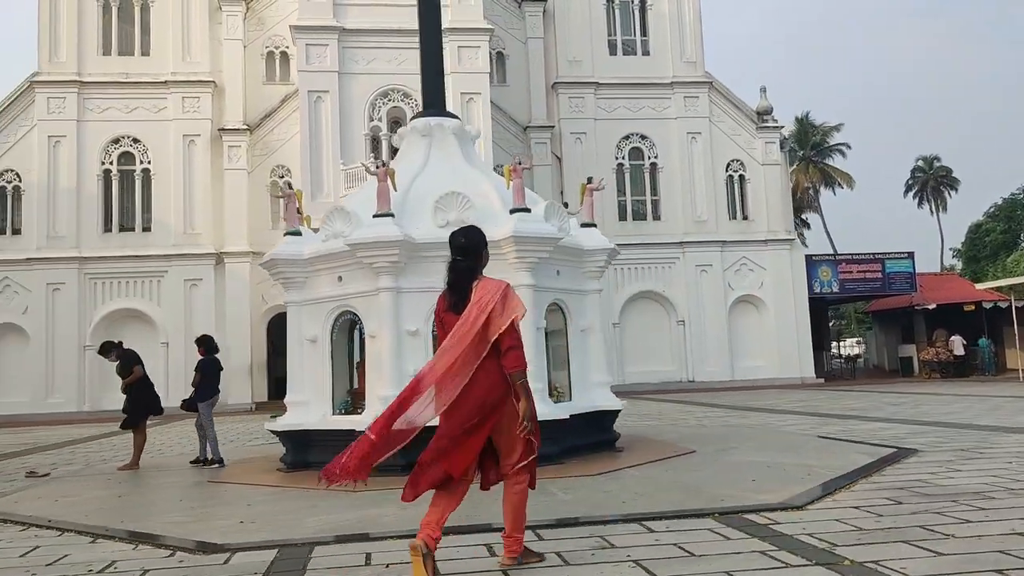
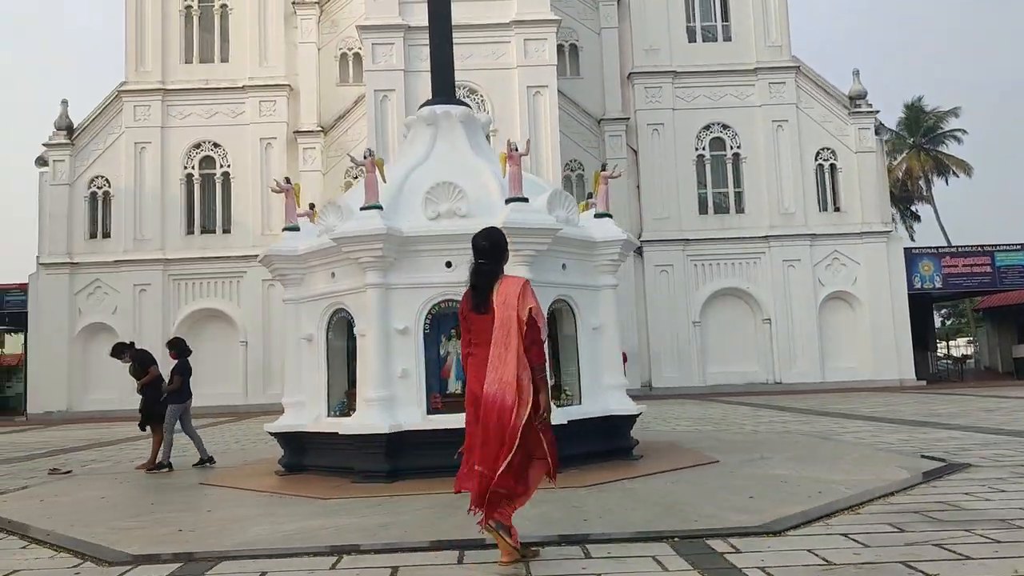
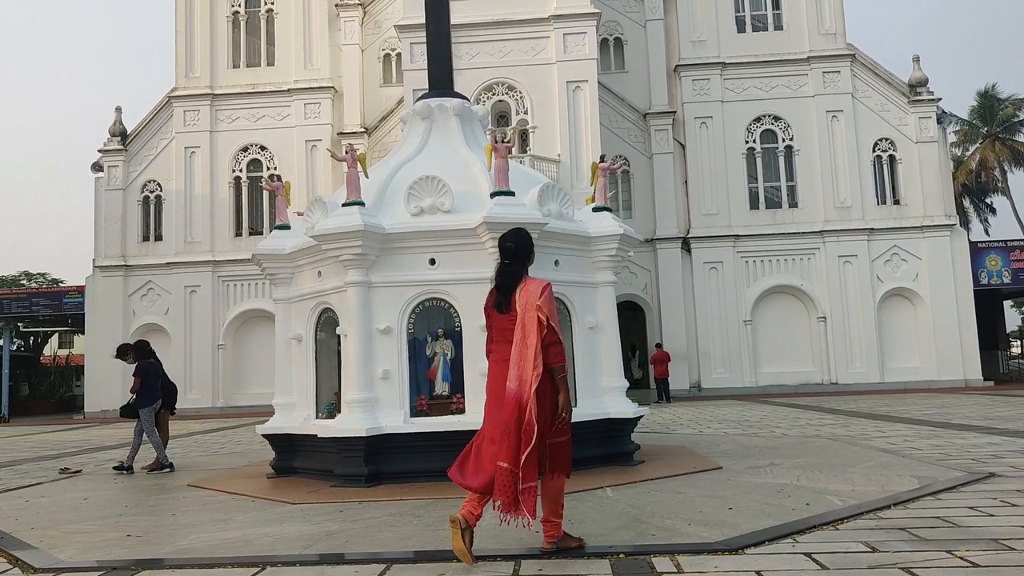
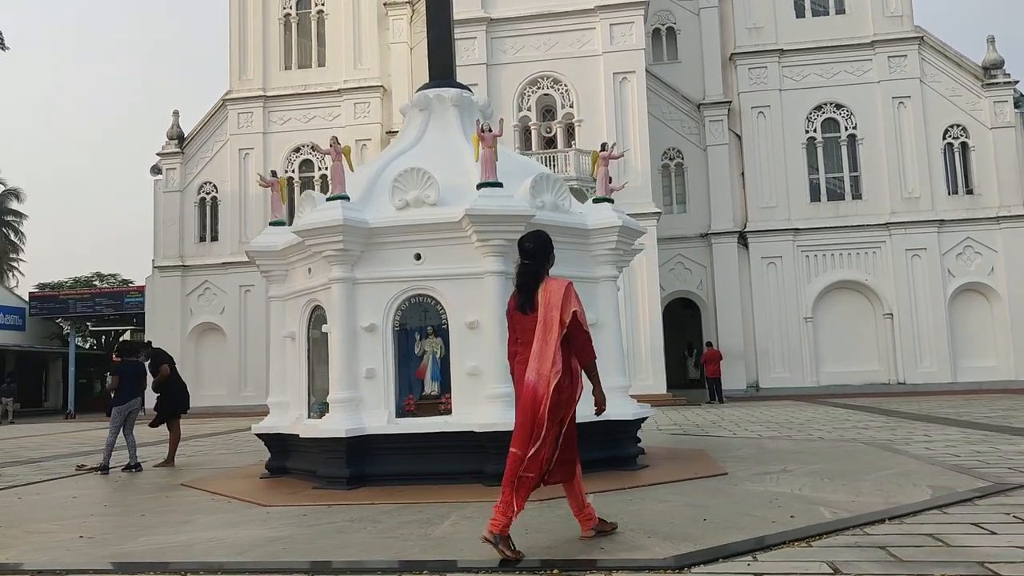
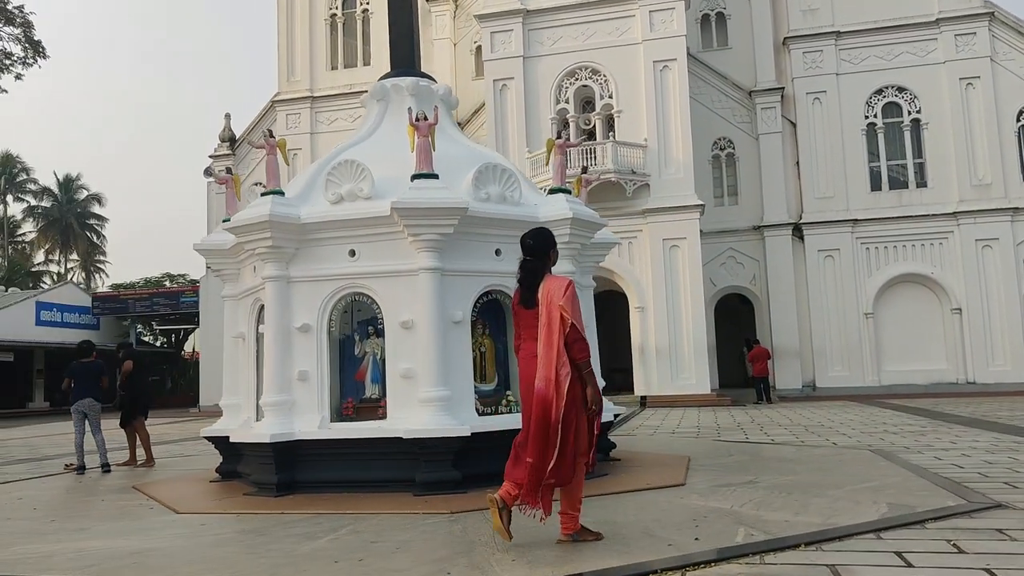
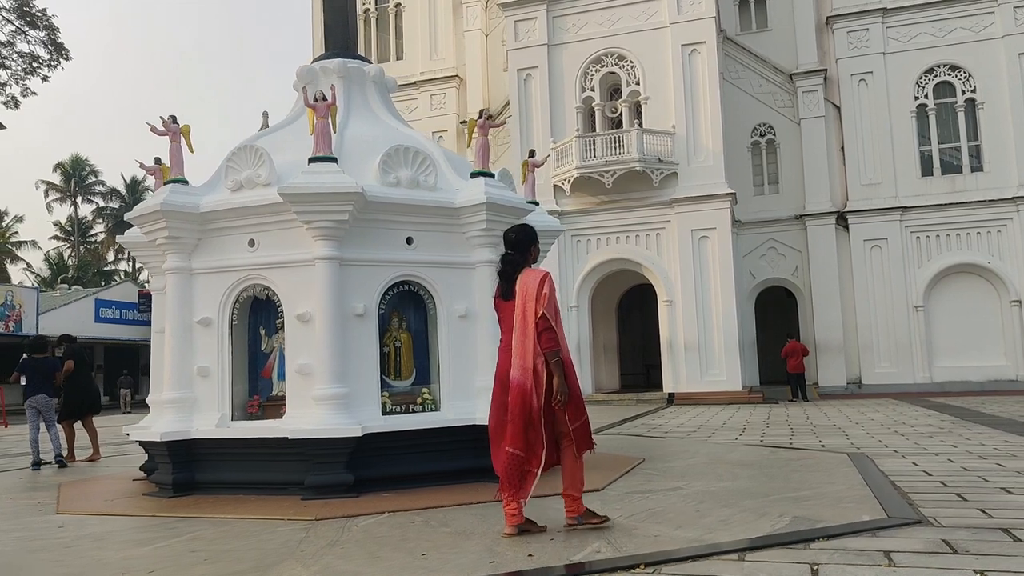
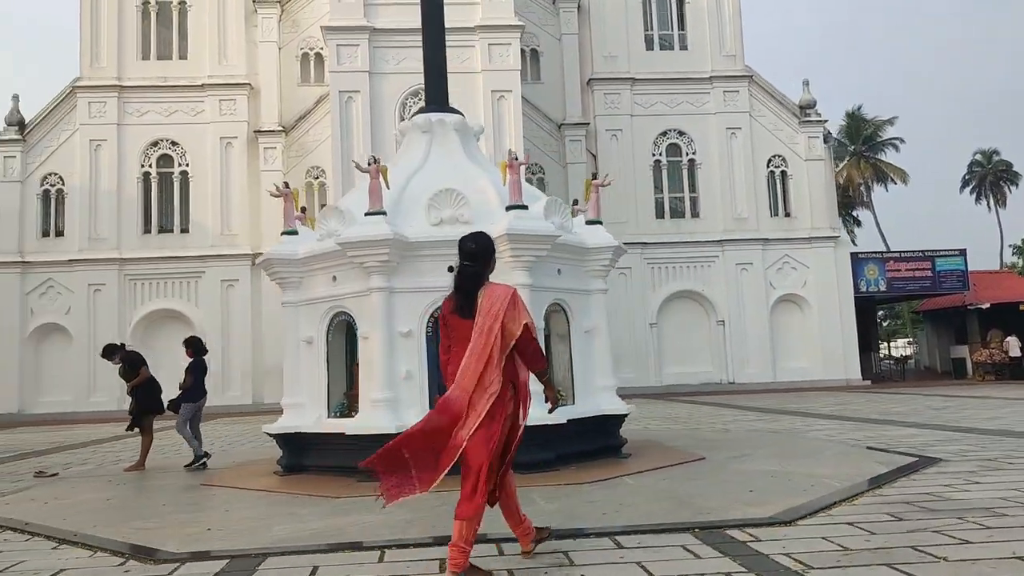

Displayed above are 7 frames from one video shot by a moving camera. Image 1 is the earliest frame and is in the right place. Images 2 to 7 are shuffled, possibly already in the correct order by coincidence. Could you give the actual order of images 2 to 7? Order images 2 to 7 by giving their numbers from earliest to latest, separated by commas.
7, 2, 3, 4, 5, 6
